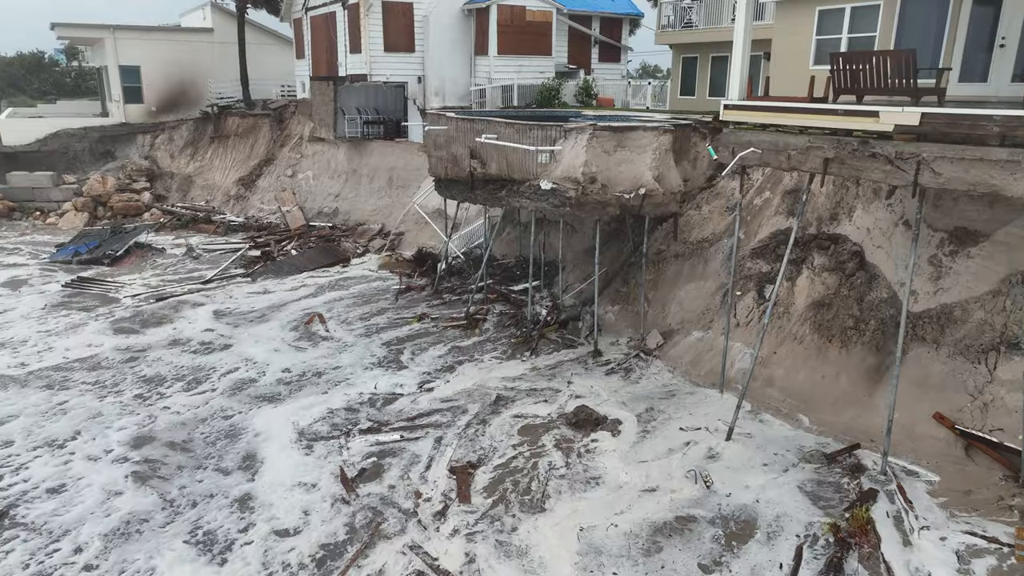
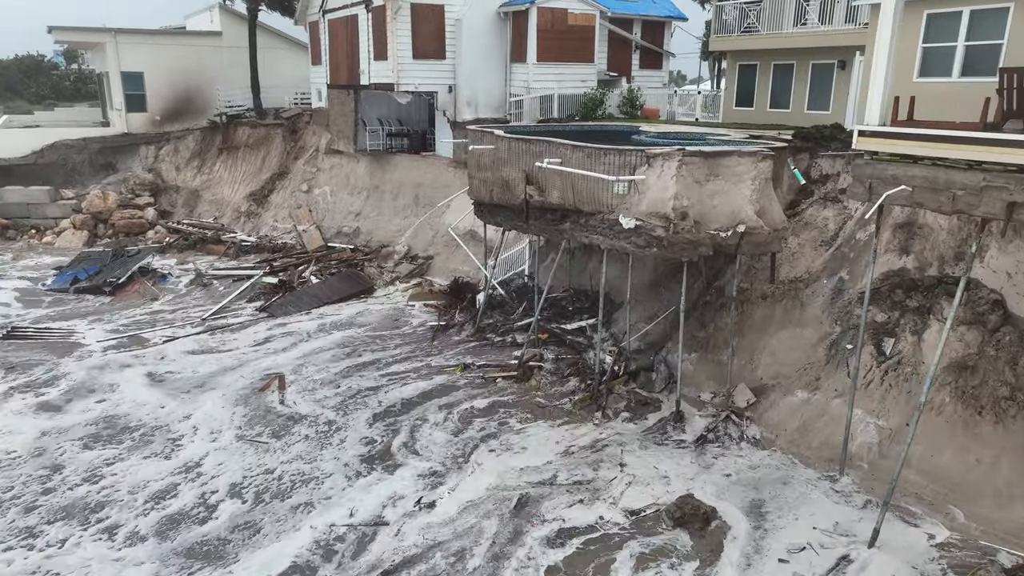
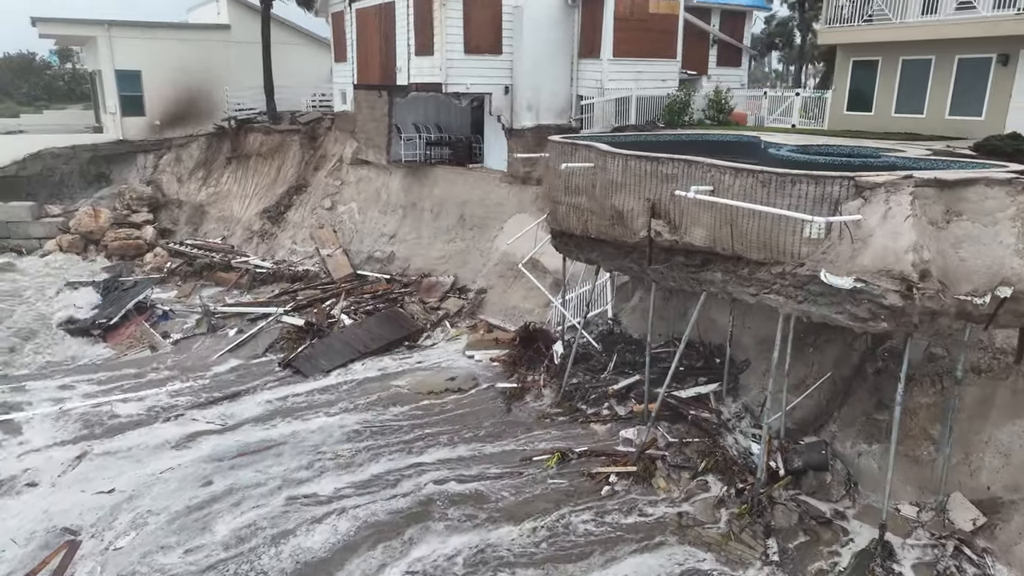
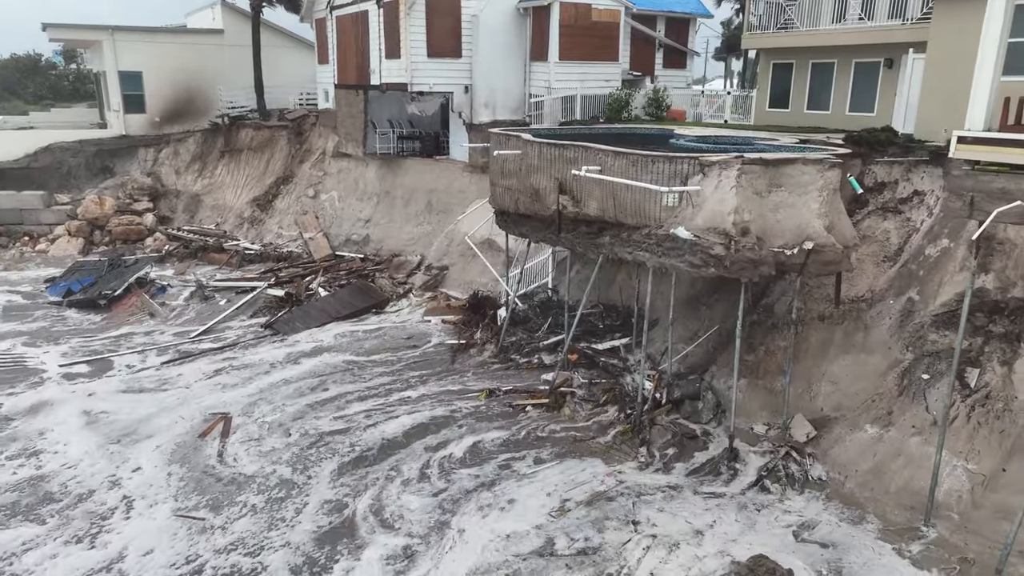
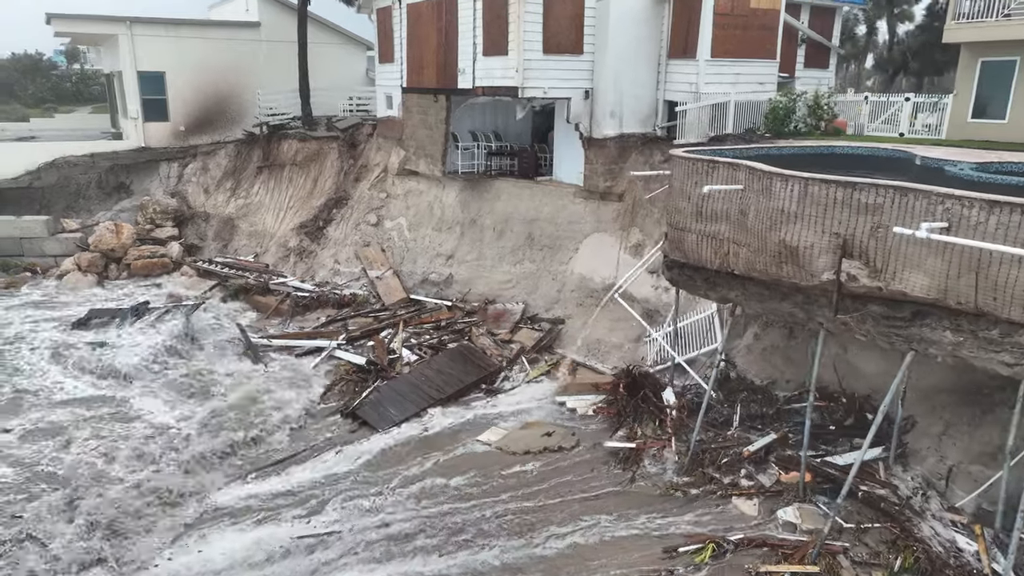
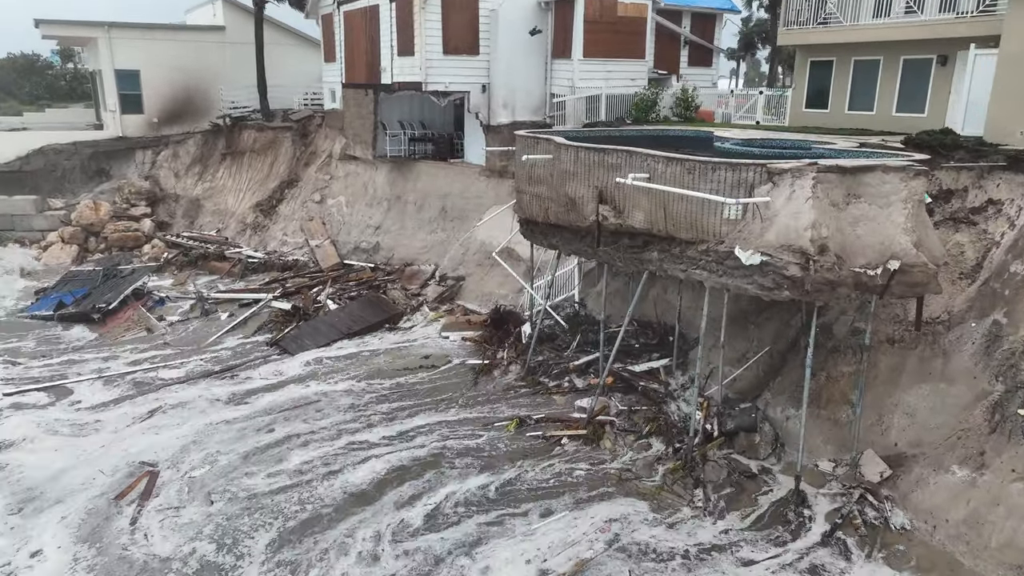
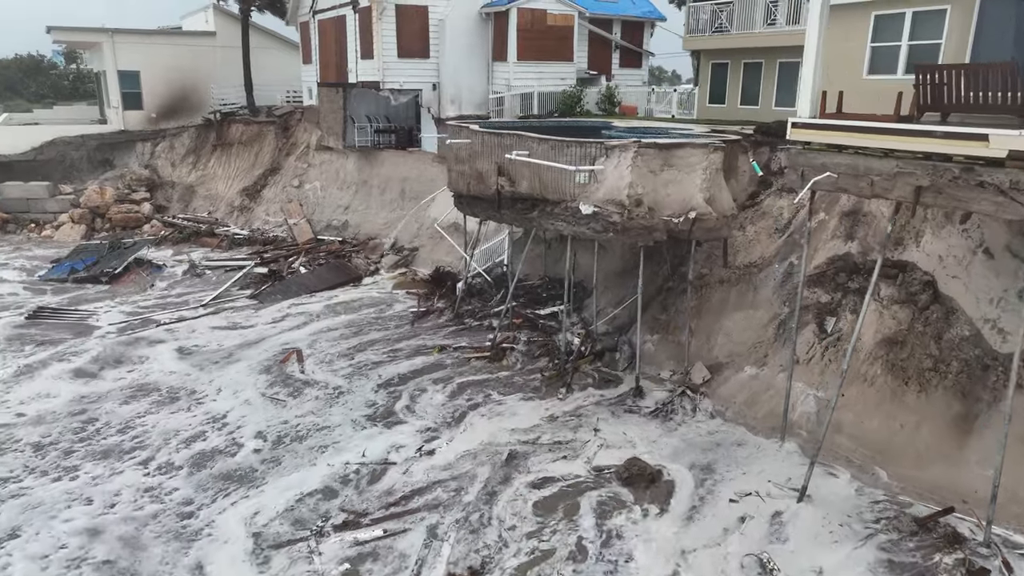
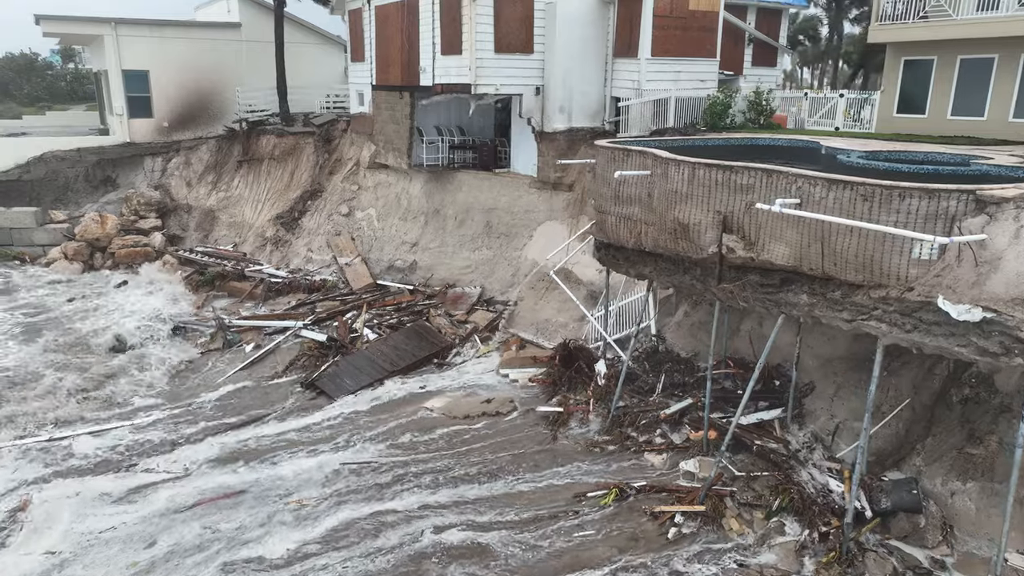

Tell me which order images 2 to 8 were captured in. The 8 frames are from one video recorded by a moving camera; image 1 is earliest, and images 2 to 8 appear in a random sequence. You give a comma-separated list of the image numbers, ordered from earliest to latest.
7, 2, 4, 6, 3, 8, 5
